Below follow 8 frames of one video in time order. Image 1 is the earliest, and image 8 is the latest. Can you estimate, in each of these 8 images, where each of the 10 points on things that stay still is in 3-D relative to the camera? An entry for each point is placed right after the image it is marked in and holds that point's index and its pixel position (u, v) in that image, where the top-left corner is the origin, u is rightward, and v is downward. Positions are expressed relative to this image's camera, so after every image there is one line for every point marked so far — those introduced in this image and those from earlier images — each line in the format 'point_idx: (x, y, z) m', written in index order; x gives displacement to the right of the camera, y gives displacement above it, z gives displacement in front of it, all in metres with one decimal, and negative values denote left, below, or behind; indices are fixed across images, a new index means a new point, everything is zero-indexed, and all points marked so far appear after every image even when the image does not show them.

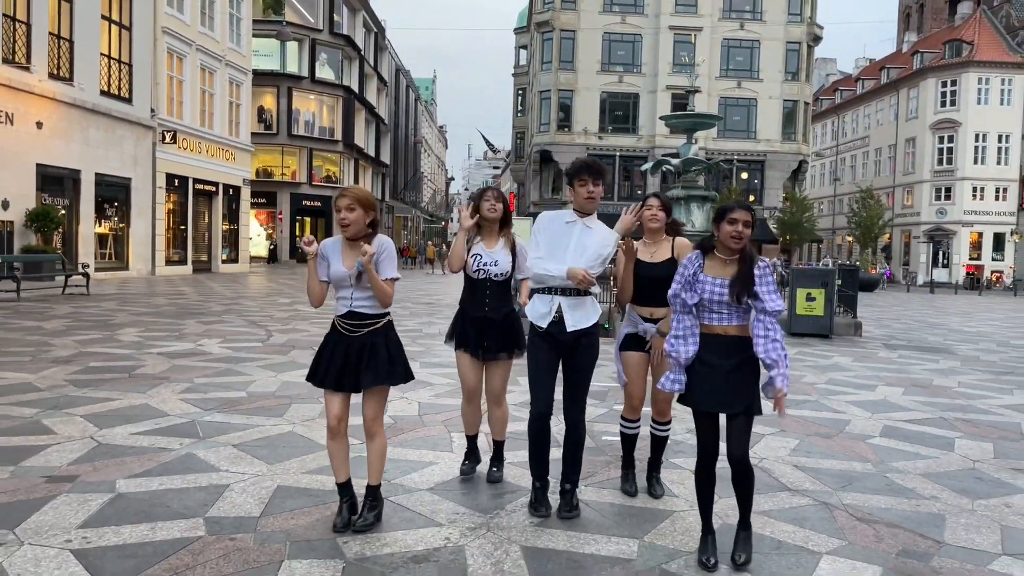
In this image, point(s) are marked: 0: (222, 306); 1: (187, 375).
0: (-5.9, -0.4, +15.9) m
1: (-3.4, -0.9, +8.1) m
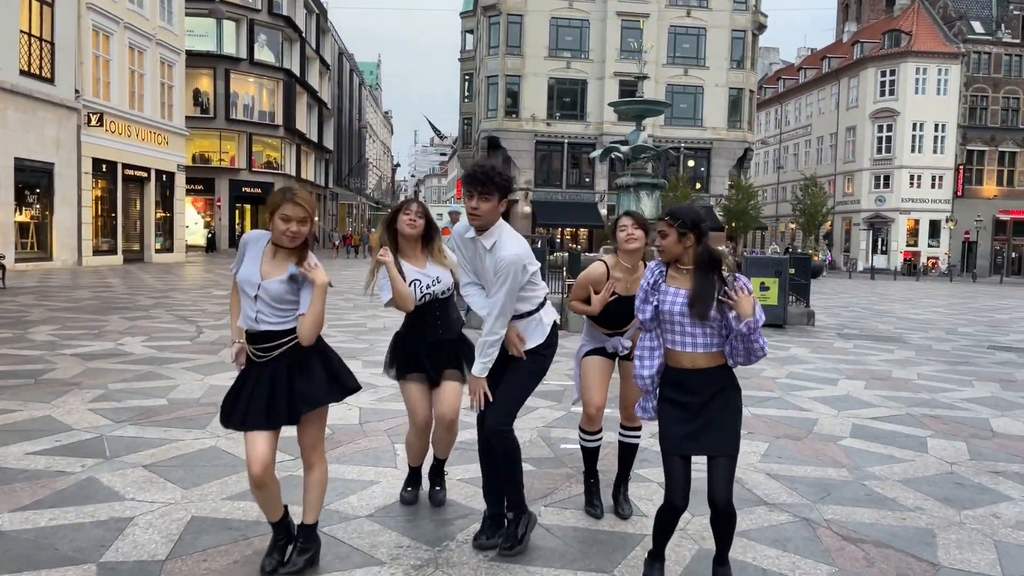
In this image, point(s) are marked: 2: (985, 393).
0: (-6.9, -0.2, +14.9) m
1: (-3.9, -0.9, +7.4) m
2: (+5.0, -1.1, +8.3) m
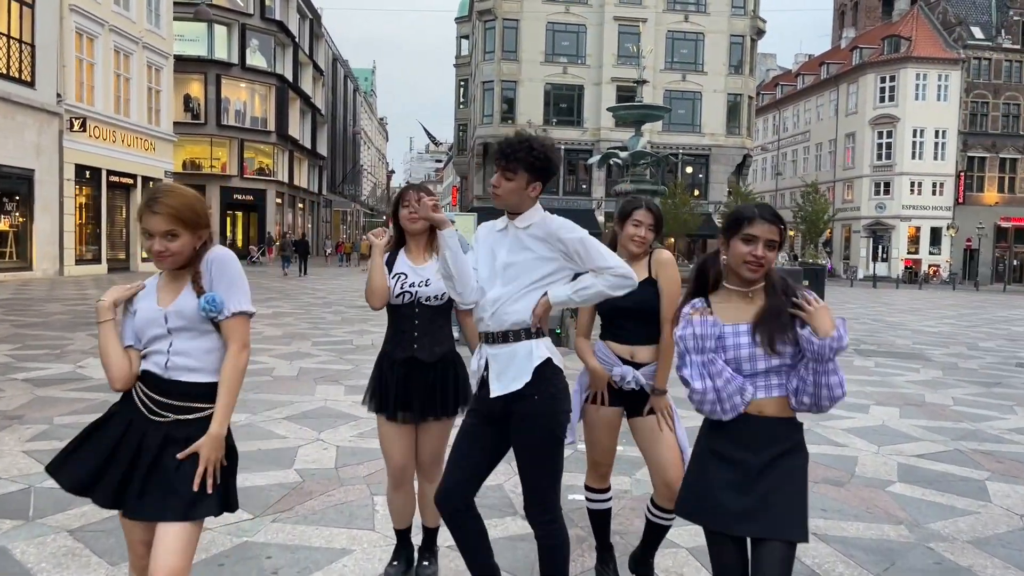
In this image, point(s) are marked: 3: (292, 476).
0: (-6.9, -0.5, +14.1) m
1: (-3.9, -1.0, +6.5) m
2: (+5.0, -1.3, +7.5) m
3: (-1.4, -1.2, +5.1) m
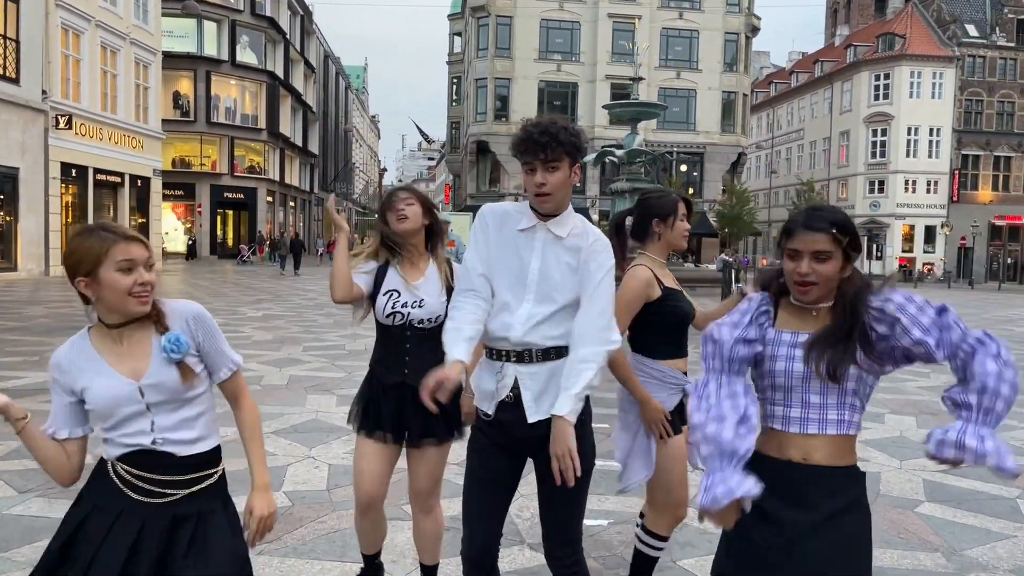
0: (-7.0, -0.5, +13.7) m
1: (-3.9, -1.1, +6.2) m
2: (+5.0, -1.3, +7.2) m
3: (-1.4, -1.3, +4.7) m
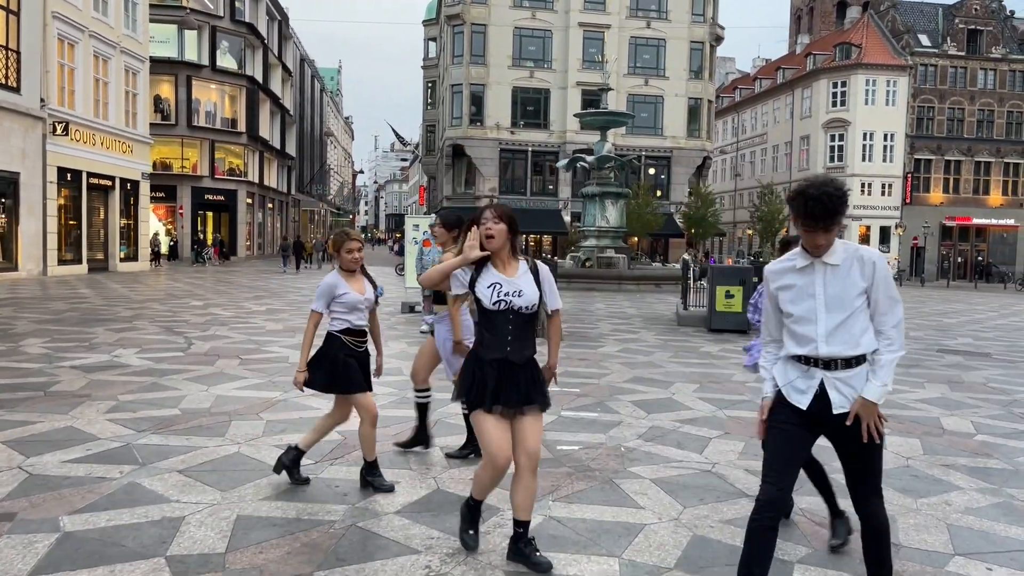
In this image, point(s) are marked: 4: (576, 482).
0: (-7.3, -0.4, +15.0) m
1: (-3.9, -1.0, +7.6) m
2: (+4.9, -1.2, +9.0) m
3: (-1.4, -1.2, +6.3) m
4: (+0.4, -1.3, +5.3) m
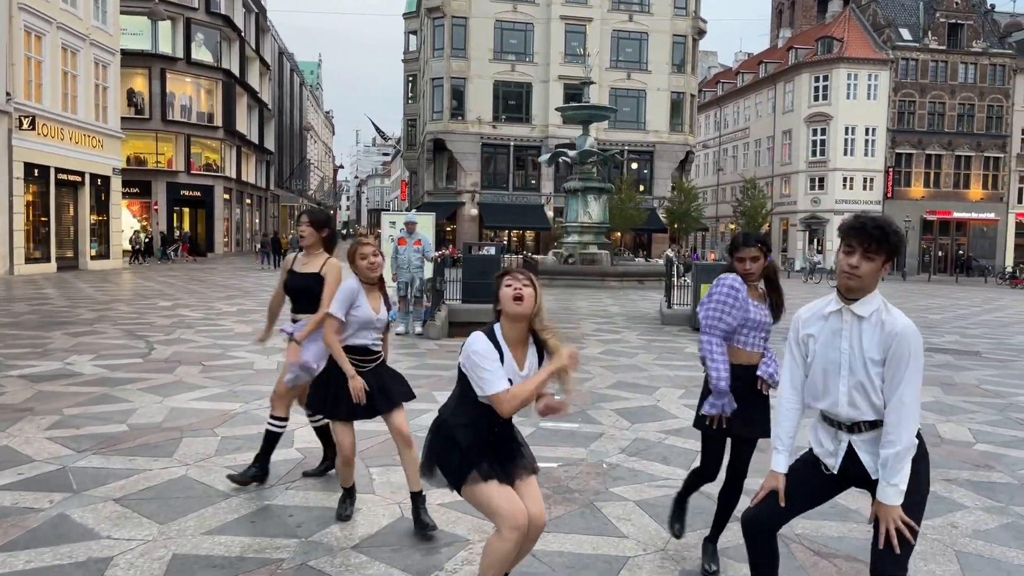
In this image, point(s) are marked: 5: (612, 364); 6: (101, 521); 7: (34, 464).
0: (-7.7, -0.5, +14.4) m
1: (-4.2, -1.1, +7.1) m
2: (+4.6, -1.2, +8.7) m
3: (-1.6, -1.2, +5.8) m
4: (+0.3, -1.4, +4.9) m
5: (+1.3, -1.0, +10.3) m
6: (-2.3, -1.3, +4.4) m
7: (-3.3, -1.2, +5.4) m
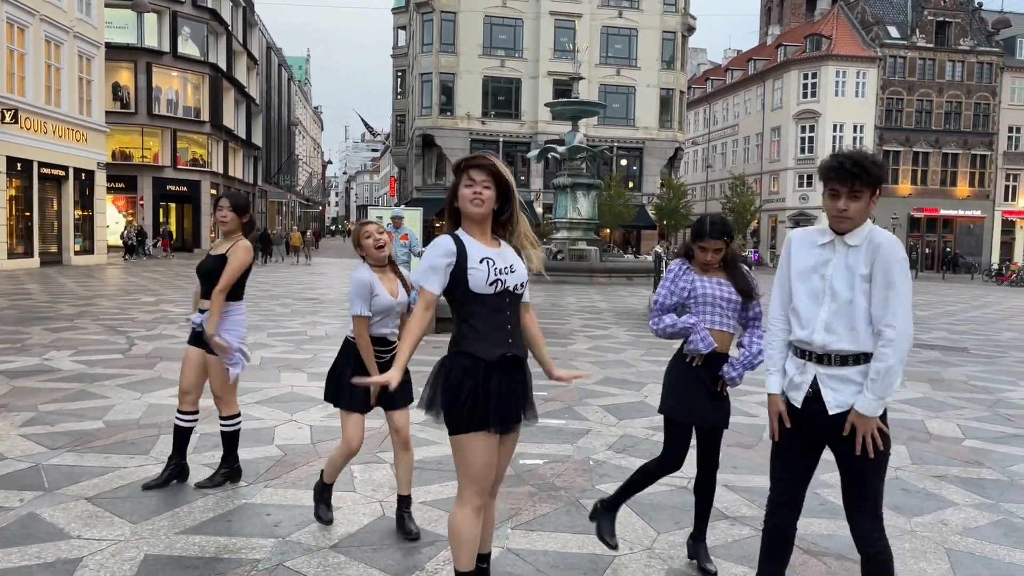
0: (-7.9, -0.4, +14.2) m
1: (-4.3, -1.0, +7.0) m
2: (+4.5, -1.2, +8.7) m
3: (-1.7, -1.2, +5.7) m
4: (+0.2, -1.3, +4.8) m
5: (+1.1, -0.9, +10.2) m
6: (-2.4, -1.3, +4.2) m
7: (-3.4, -1.2, +5.2) m
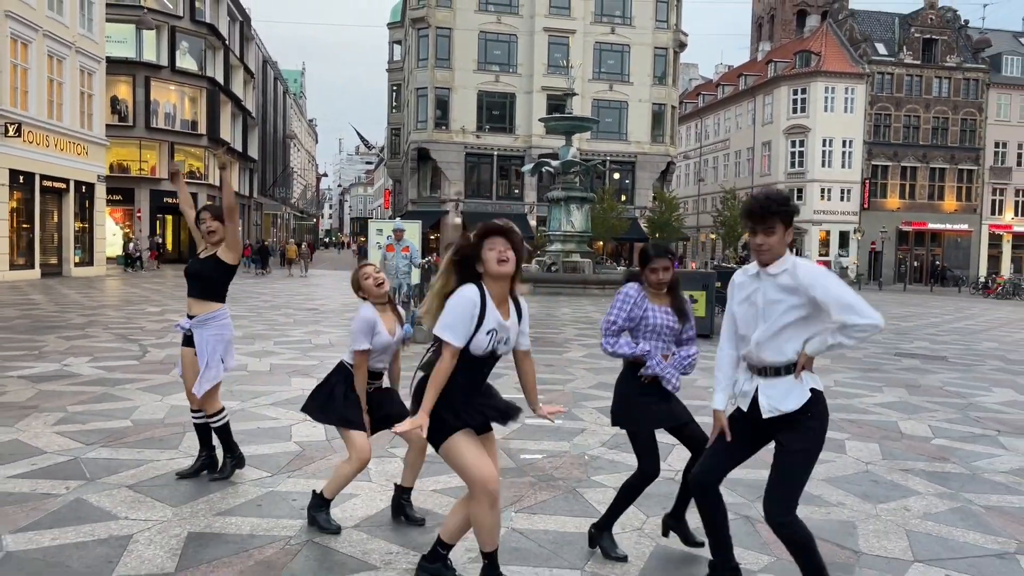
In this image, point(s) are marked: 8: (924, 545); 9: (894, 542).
0: (-8.0, -0.6, +14.6) m
1: (-4.3, -1.1, +7.4) m
2: (+4.5, -1.3, +9.2) m
3: (-1.7, -1.2, +6.1) m
4: (+0.2, -1.4, +5.2) m
5: (+1.1, -1.1, +10.7) m
6: (-2.4, -1.3, +4.7) m
7: (-3.4, -1.2, +5.7) m
8: (+2.4, -1.5, +4.6) m
9: (+2.3, -1.5, +4.7) m
